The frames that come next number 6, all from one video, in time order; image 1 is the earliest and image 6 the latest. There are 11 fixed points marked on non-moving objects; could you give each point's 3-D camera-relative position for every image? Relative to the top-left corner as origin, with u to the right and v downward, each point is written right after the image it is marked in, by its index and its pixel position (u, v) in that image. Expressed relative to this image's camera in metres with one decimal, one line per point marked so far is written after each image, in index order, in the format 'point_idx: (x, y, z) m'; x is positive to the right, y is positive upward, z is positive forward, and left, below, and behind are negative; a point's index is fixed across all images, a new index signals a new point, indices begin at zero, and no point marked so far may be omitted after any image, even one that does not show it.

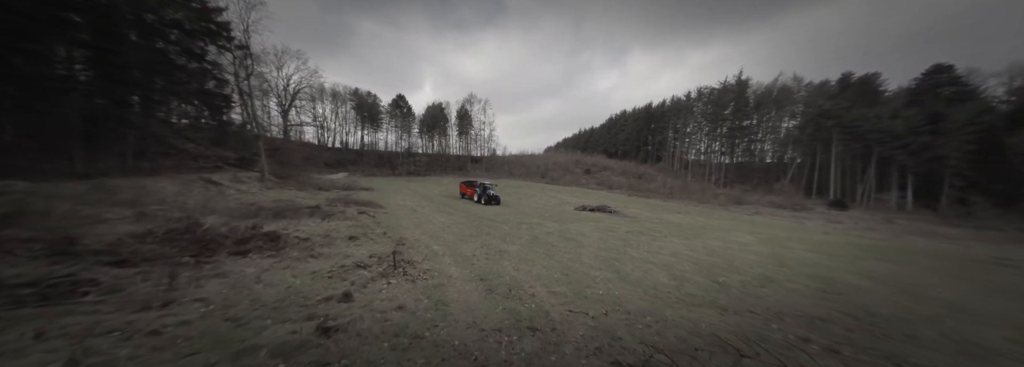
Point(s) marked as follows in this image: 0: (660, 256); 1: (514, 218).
0: (+3.8, -1.9, +7.1) m
1: (+0.2, -1.9, +14.4) m
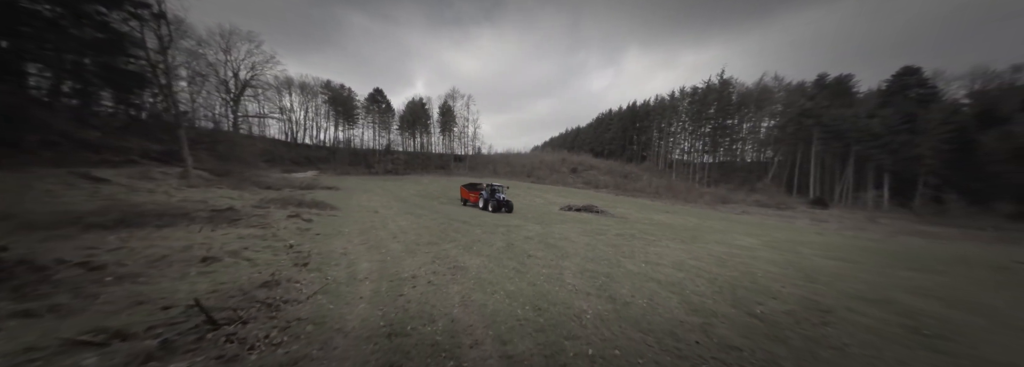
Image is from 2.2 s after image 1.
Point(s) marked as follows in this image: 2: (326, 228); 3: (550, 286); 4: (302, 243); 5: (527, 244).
0: (+3.1, -1.8, +5.8) m
1: (-0.8, -1.8, +13.0) m
2: (-4.3, -1.1, +6.3) m
3: (+0.6, -1.5, +3.9) m
4: (-3.6, -1.0, +4.7) m
5: (+0.4, -1.8, +8.0) m
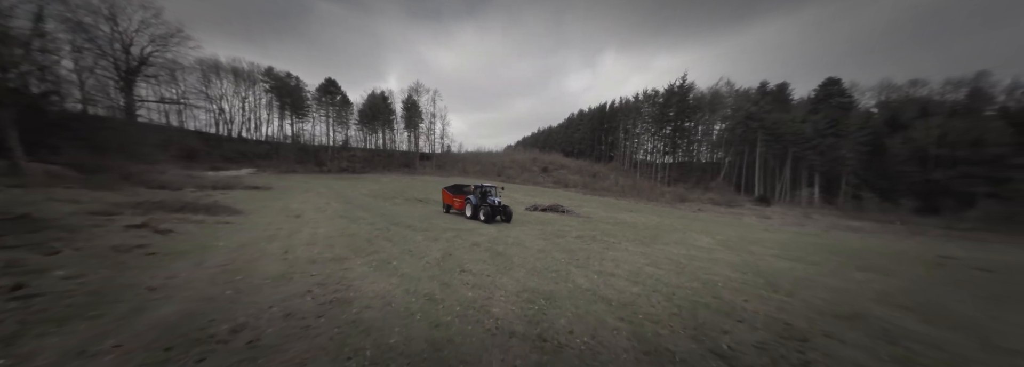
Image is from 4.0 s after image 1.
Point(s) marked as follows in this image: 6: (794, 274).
0: (+1.8, -1.8, +5.0) m
1: (-2.8, -1.8, +11.7) m
2: (-5.6, -1.0, +4.7) m
3: (-0.5, -1.5, +2.8) m
4: (-4.8, -1.0, +3.1) m
5: (-1.1, -1.7, +6.9) m
6: (+6.8, -2.3, +6.6) m
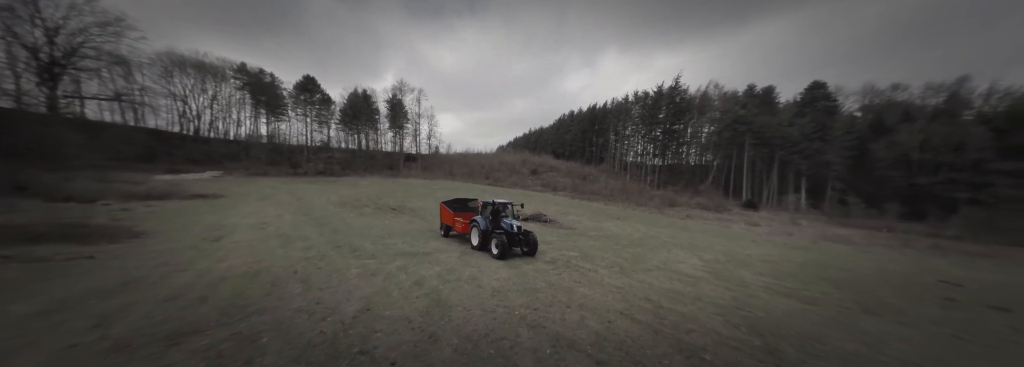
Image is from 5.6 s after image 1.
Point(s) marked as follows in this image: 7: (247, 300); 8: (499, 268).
0: (+0.7, -2.4, +3.6) m
1: (-4.1, -2.4, +10.3) m
2: (-6.7, -1.6, +3.2) m
3: (-1.5, -2.1, +1.4) m
4: (-5.8, -1.6, +1.6) m
5: (-2.2, -2.3, +5.5) m
6: (+5.6, -2.9, +5.4) m
7: (-4.5, -2.0, +4.7) m
8: (-0.4, -2.6, +8.6) m
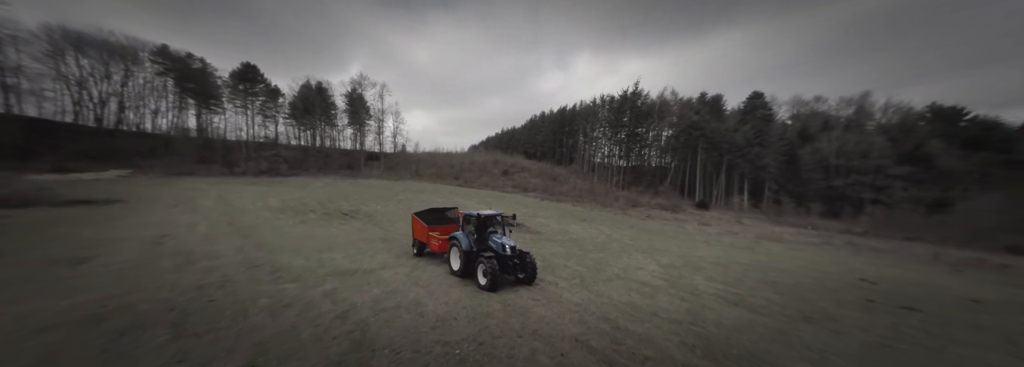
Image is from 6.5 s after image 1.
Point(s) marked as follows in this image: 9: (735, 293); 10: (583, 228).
0: (-0.1, -2.7, +2.9) m
1: (-5.6, -2.6, +8.9) m
2: (-7.4, -1.8, +1.6) m
3: (-2.1, -2.3, +0.4) m
4: (-6.3, -1.8, +0.1) m
5: (-3.2, -2.6, +4.3) m
6: (+4.6, -3.2, +5.1) m
7: (-5.4, -2.2, +3.3) m
8: (-1.8, -2.8, +7.7) m
9: (+7.4, -3.5, +8.7) m
10: (+4.9, -3.3, +19.3) m
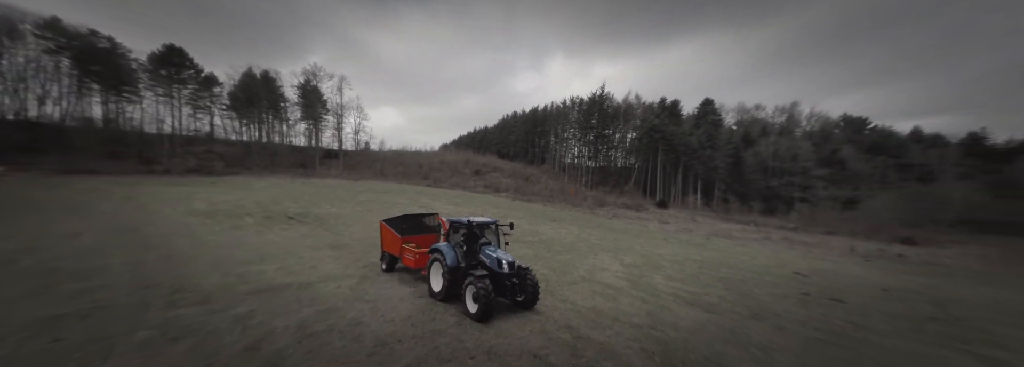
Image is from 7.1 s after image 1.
0: (-0.6, -2.7, +2.2) m
1: (-6.8, -2.6, +7.6) m
2: (-7.7, -1.8, +0.1) m
3: (-2.3, -2.3, -0.5) m
4: (-6.6, -1.8, -1.2) m
5: (-3.9, -2.6, +3.3) m
6: (+3.8, -3.2, +5.0) m
7: (-6.0, -2.2, +2.1) m
8: (-2.9, -2.9, +6.8) m
9: (+6.1, -3.5, +8.9) m
10: (+2.5, -3.3, +19.1) m
